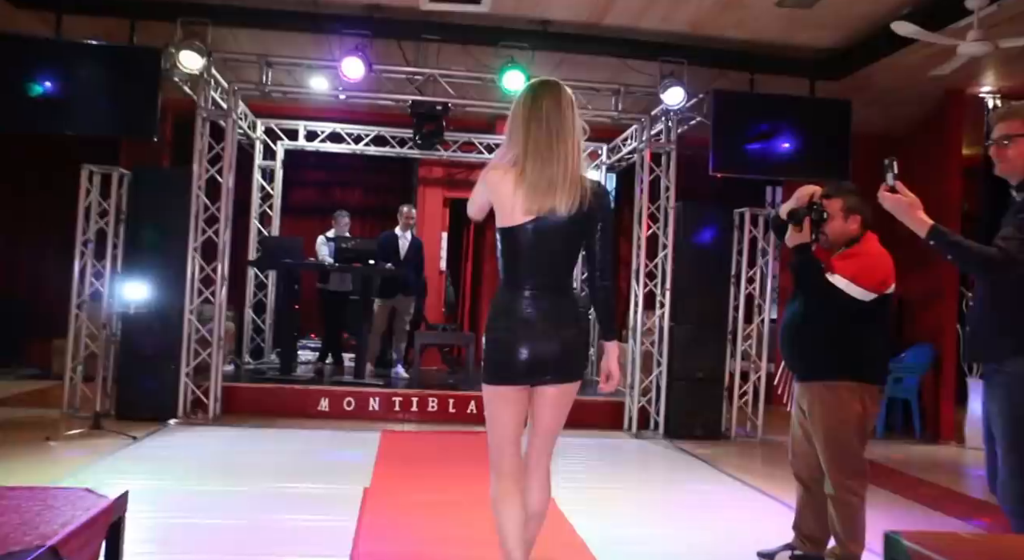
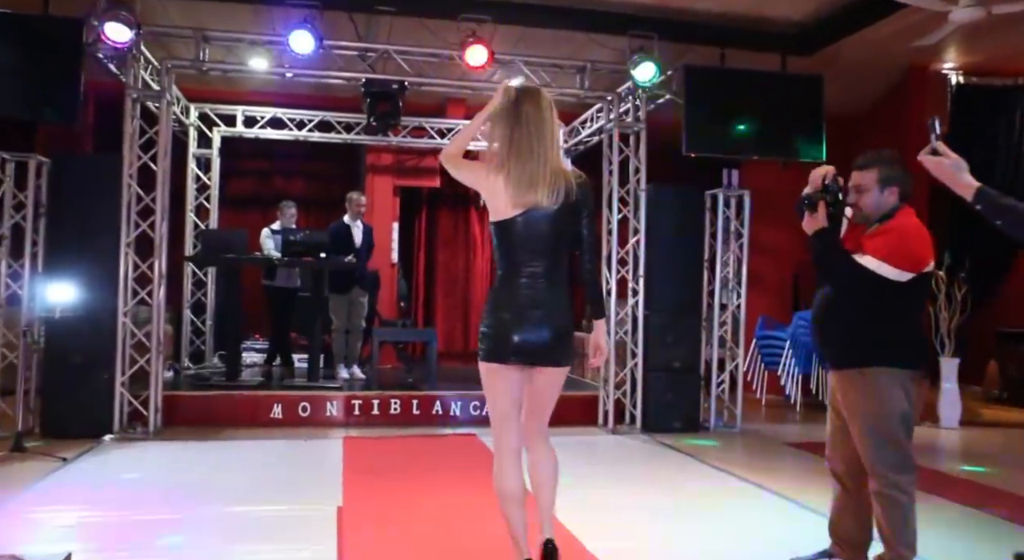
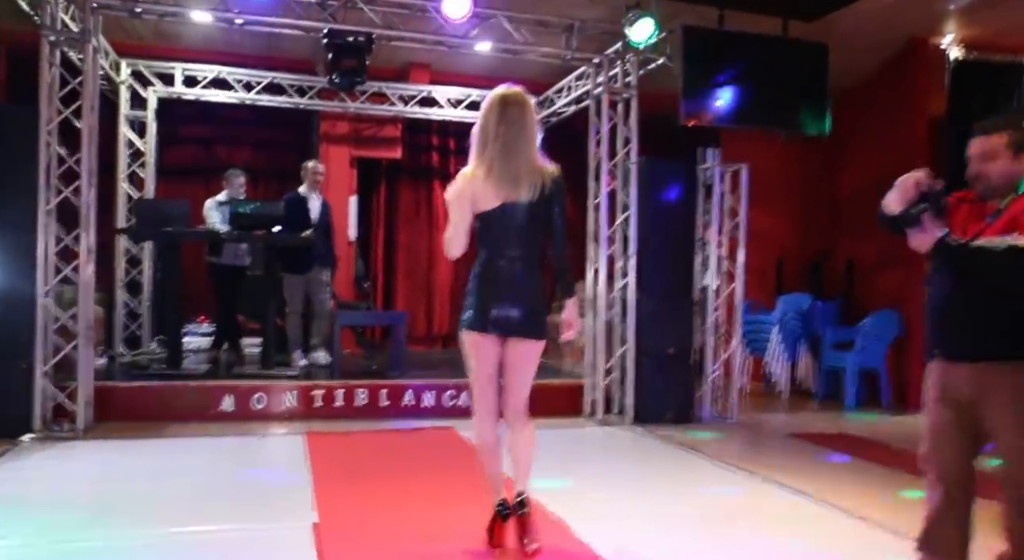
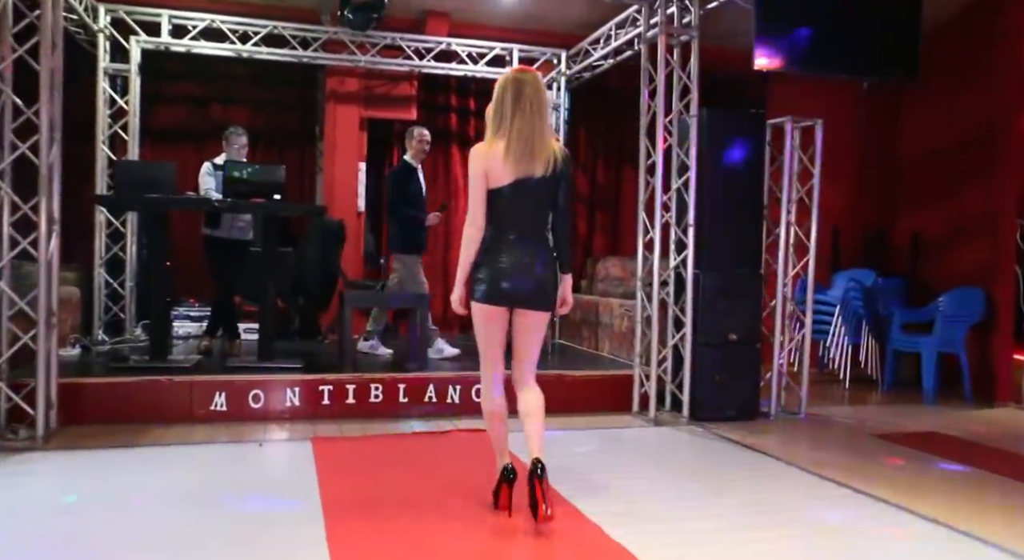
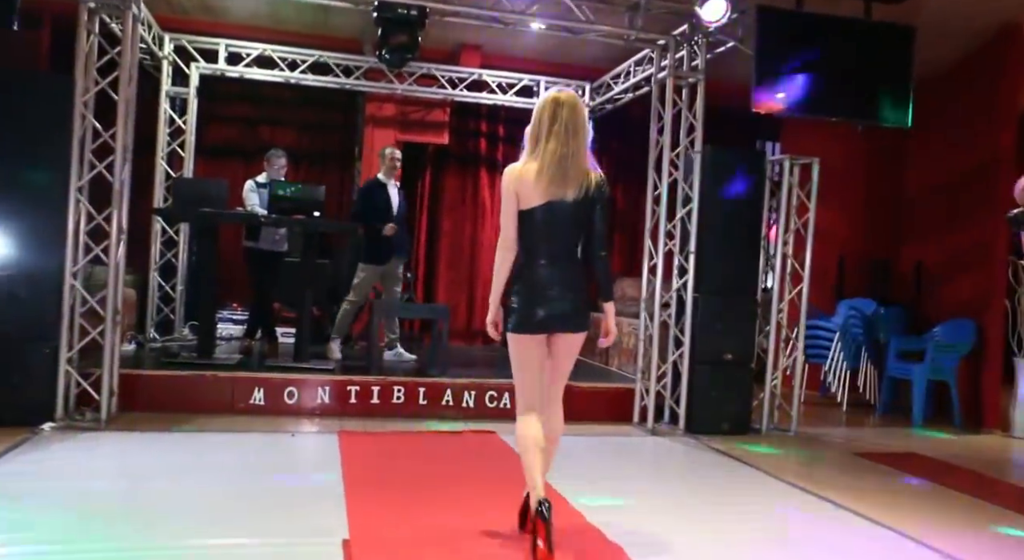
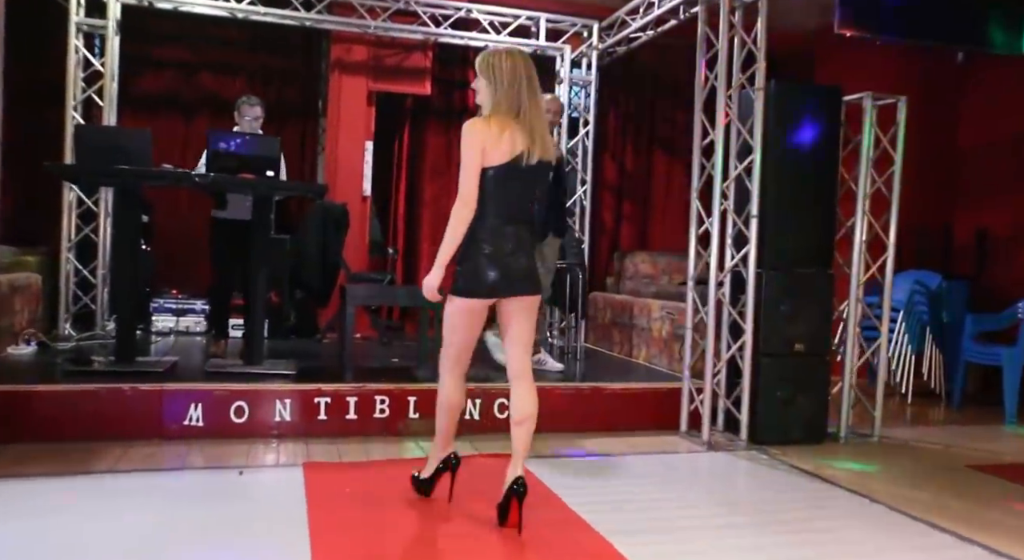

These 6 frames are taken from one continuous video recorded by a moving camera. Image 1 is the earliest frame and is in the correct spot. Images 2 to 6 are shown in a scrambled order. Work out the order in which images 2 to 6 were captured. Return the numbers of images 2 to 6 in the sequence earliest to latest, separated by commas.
2, 3, 5, 4, 6
